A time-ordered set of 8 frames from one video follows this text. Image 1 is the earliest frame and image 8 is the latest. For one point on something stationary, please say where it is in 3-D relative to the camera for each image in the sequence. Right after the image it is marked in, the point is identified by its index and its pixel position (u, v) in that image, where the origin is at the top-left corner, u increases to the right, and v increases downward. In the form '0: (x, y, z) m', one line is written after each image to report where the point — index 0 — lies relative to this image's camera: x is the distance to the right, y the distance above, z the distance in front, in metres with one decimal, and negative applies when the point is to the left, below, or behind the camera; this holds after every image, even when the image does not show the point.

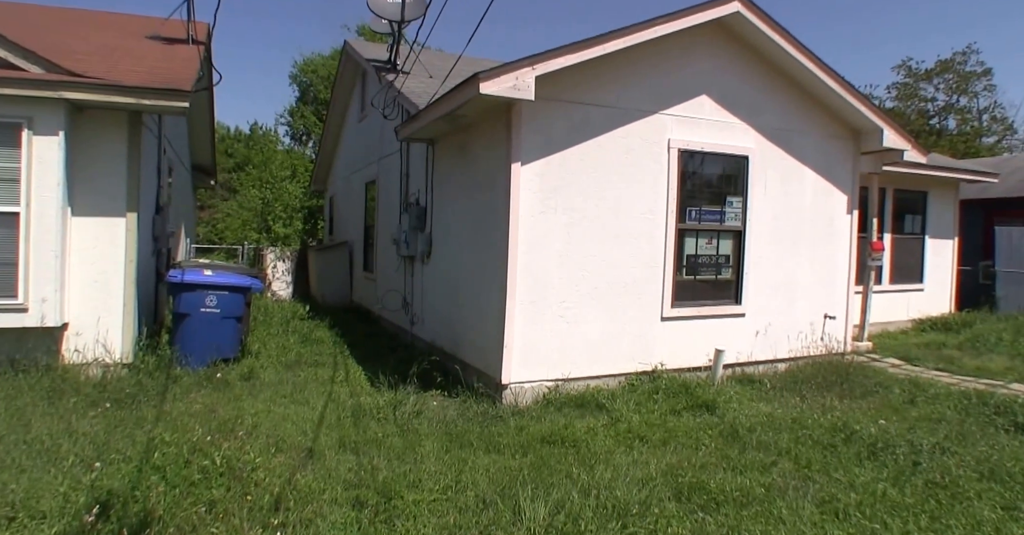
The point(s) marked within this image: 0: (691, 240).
0: (+1.8, +0.3, +6.1) m
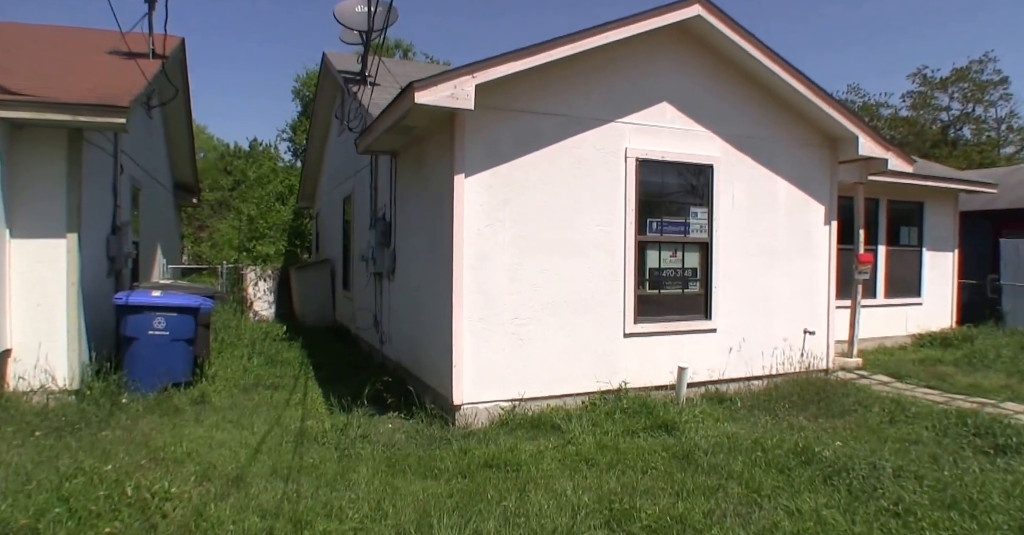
0: (+1.4, +0.1, +5.9) m
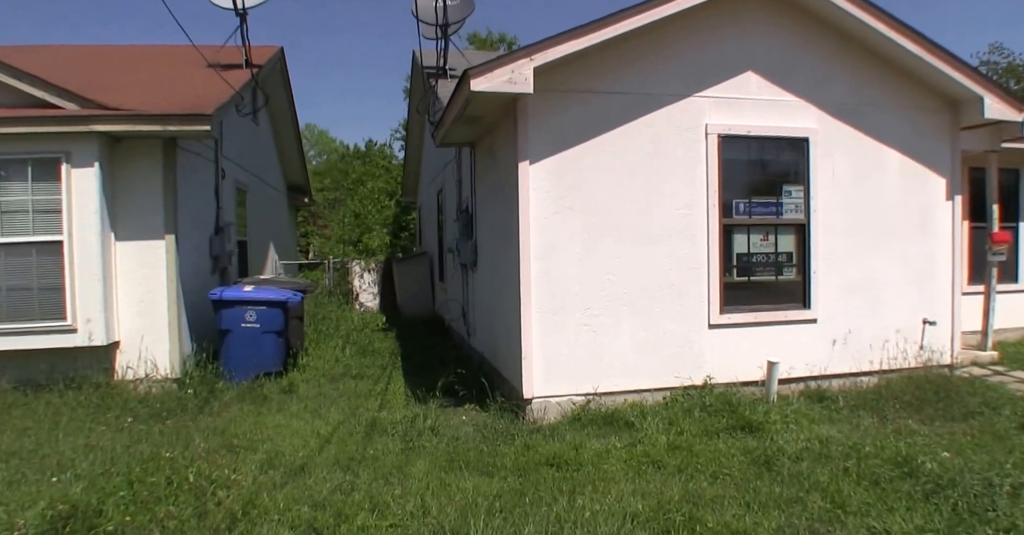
0: (+2.0, +0.3, +5.5) m
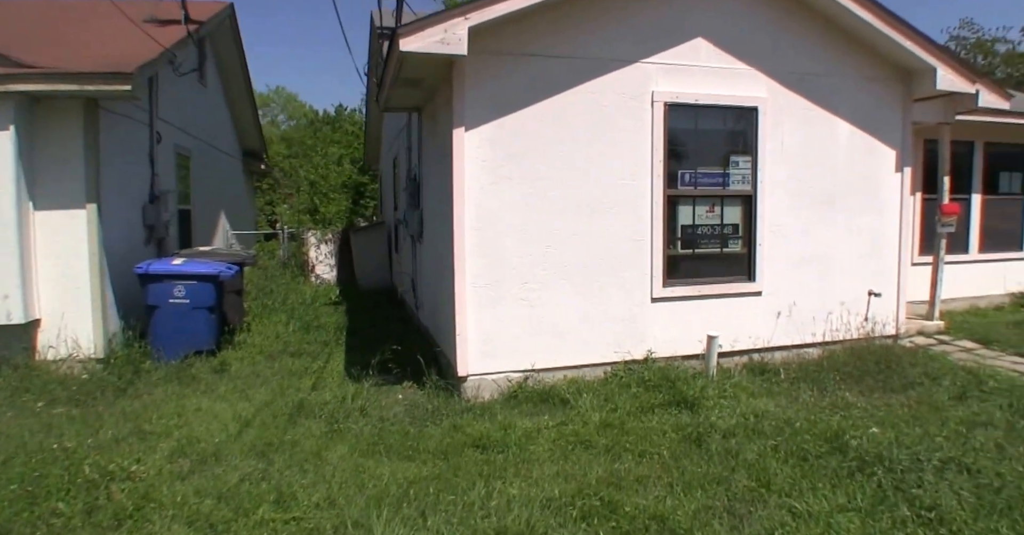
0: (+1.5, +0.5, +5.3) m
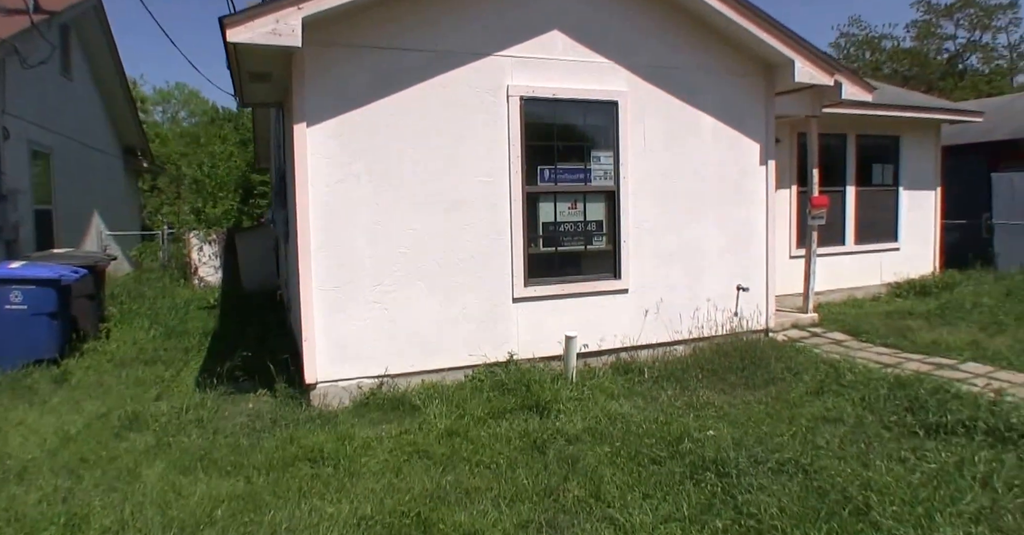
0: (+0.3, +0.5, +5.1) m
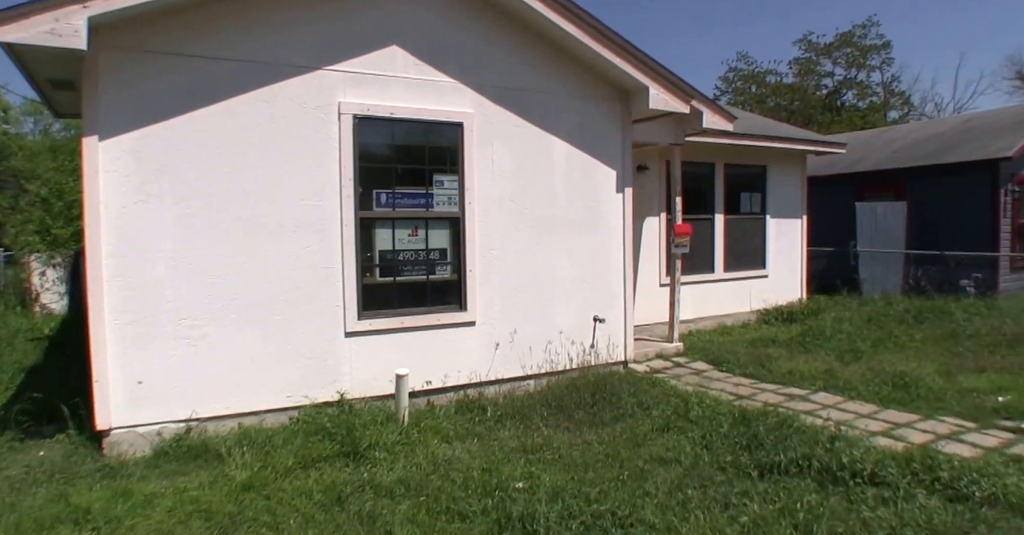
0: (-1.0, +0.3, +4.8) m
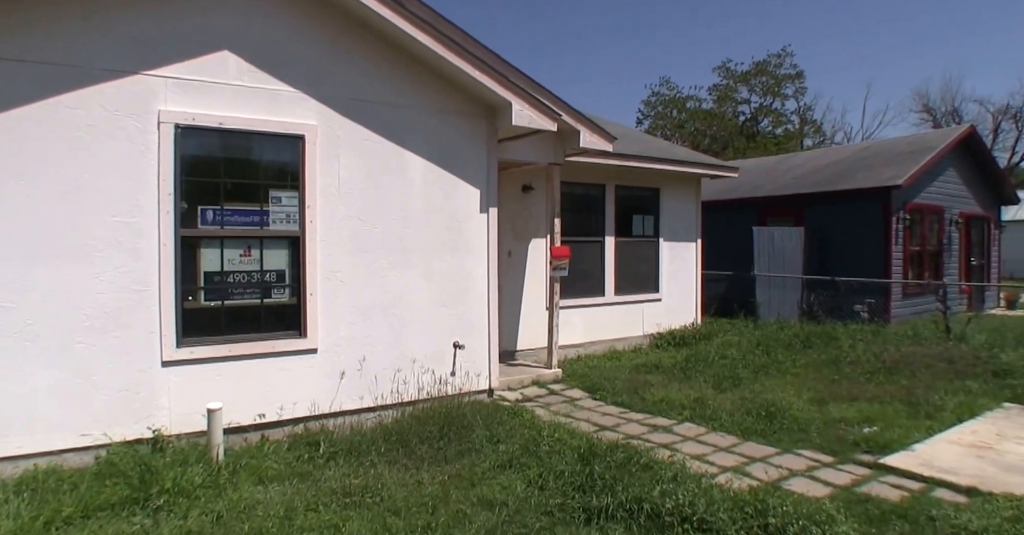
0: (-2.1, +0.1, +4.4) m
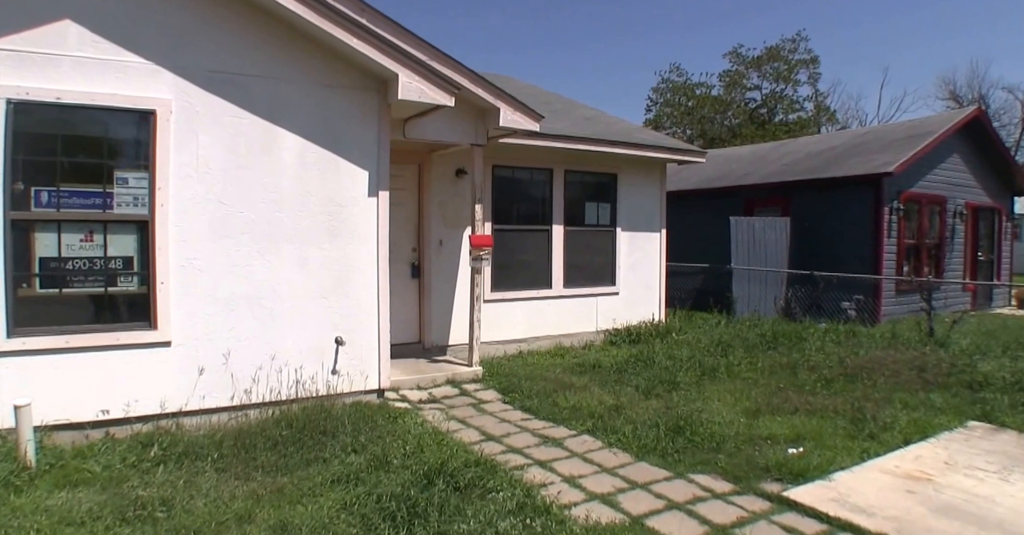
0: (-3.0, +0.2, +4.1) m
